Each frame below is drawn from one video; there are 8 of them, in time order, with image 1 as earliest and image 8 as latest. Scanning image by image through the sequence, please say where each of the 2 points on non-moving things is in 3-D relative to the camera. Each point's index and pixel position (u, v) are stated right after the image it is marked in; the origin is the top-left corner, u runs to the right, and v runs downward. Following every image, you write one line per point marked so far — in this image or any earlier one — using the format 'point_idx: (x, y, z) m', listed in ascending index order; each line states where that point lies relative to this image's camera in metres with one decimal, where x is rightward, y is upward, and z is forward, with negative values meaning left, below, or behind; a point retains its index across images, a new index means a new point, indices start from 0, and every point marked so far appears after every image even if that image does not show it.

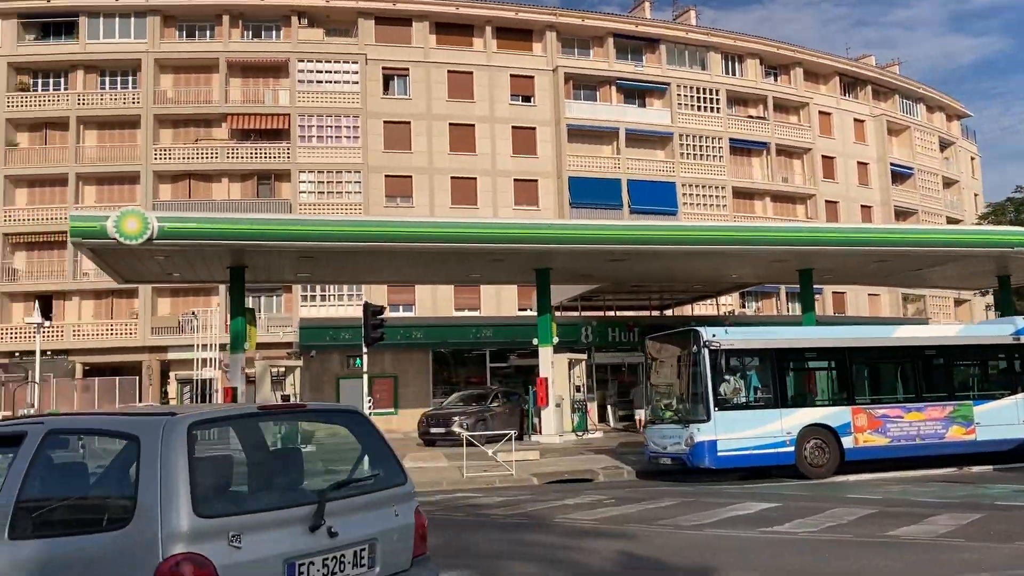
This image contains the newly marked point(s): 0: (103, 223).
0: (-8.2, +1.3, +18.6) m
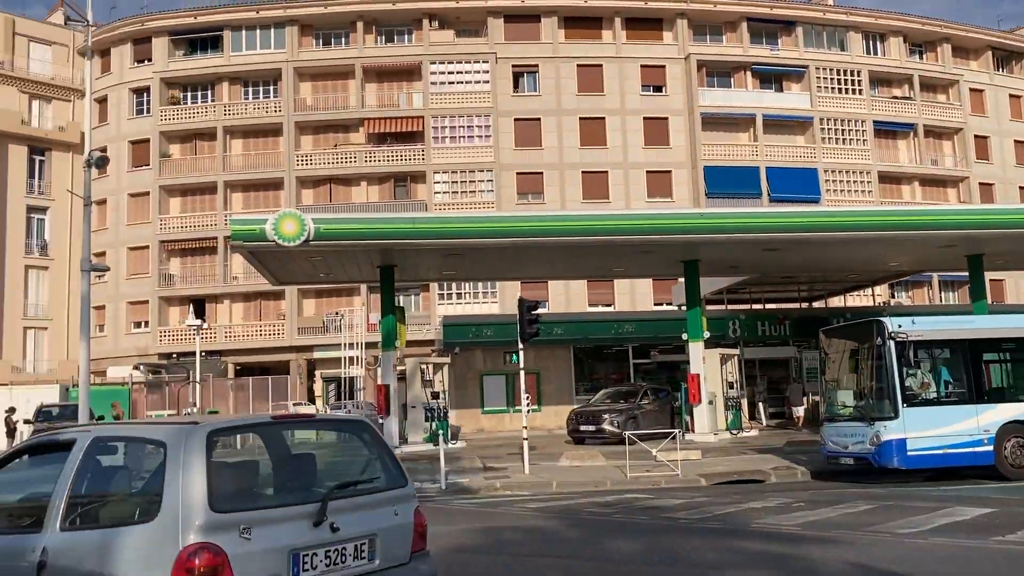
0: (-5.1, +1.3, +19.0) m
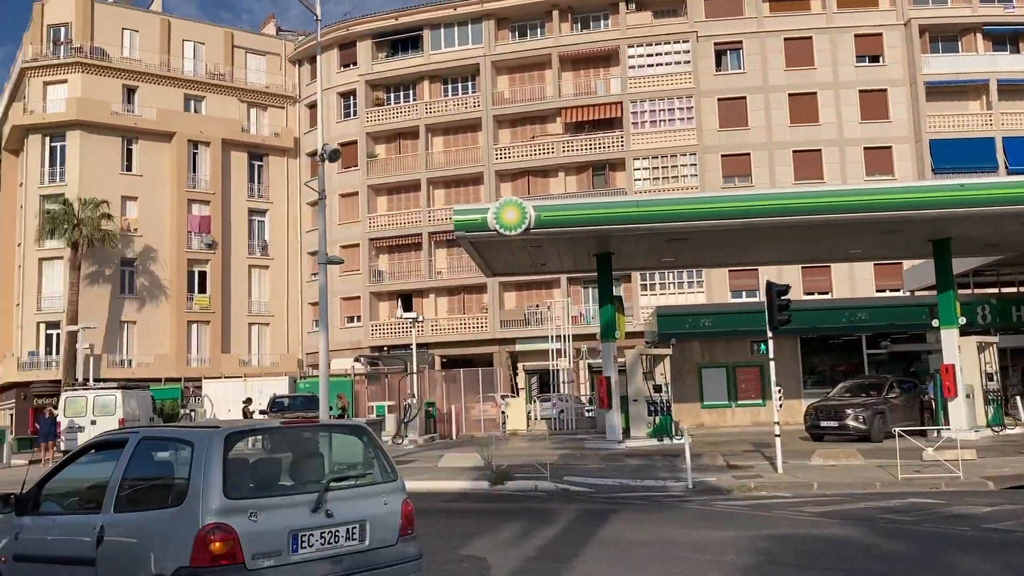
0: (-0.6, +1.5, +18.7) m
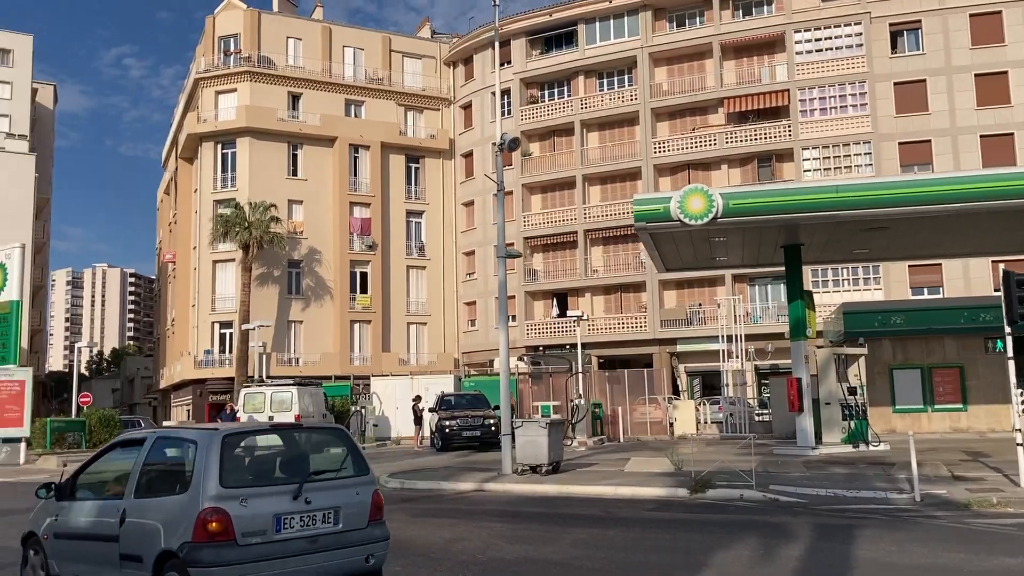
0: (+2.9, +1.6, +17.6) m
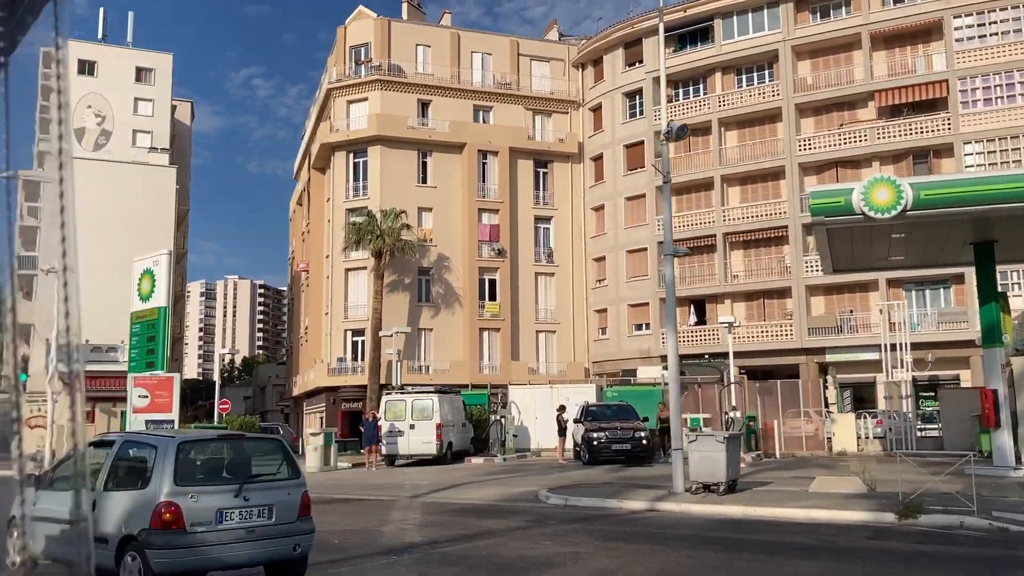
0: (+5.7, +1.6, +16.0) m
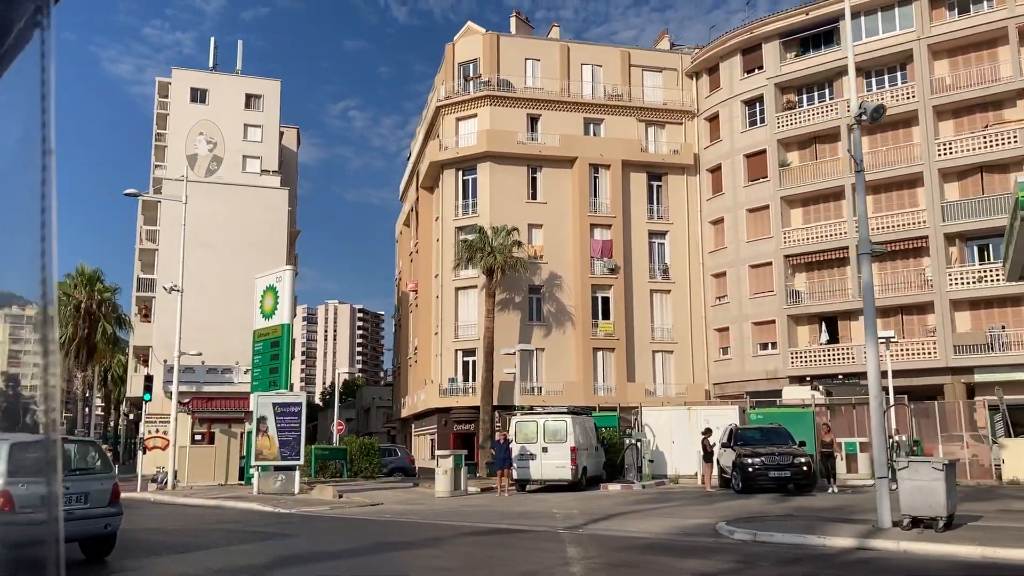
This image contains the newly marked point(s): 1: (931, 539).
0: (+8.2, +1.5, +13.9) m
1: (+5.1, -3.0, +11.2) m
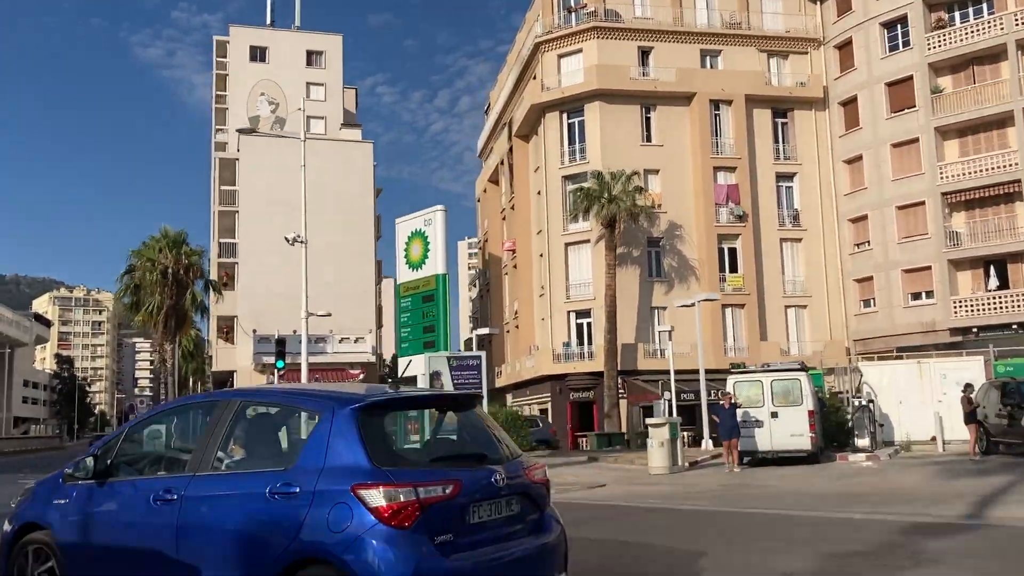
0: (+11.9, +2.8, +9.6) m
1: (+8.9, -1.8, +7.1) m
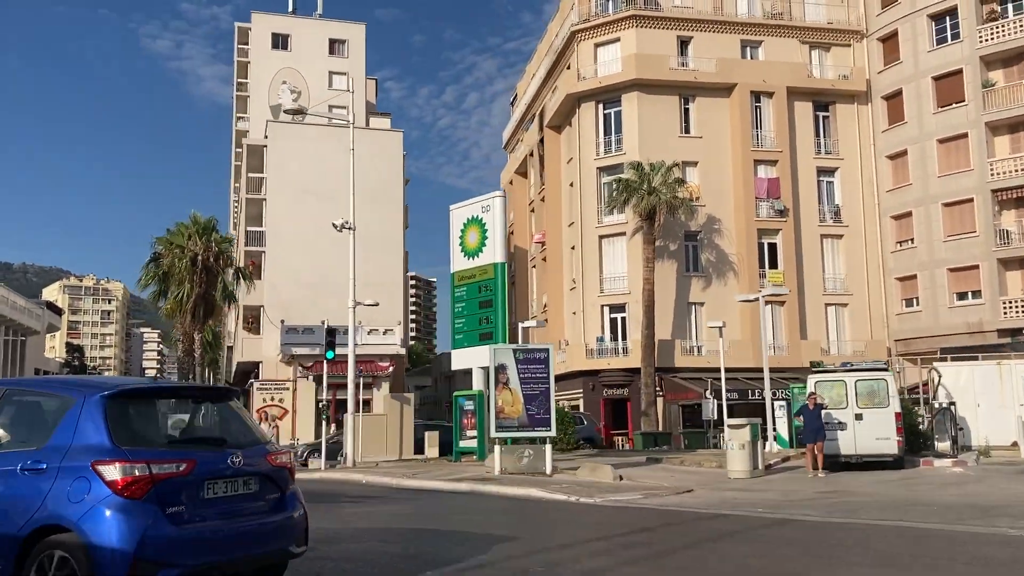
0: (+13.2, +2.8, +8.6) m
1: (+10.0, -1.9, +6.2) m
